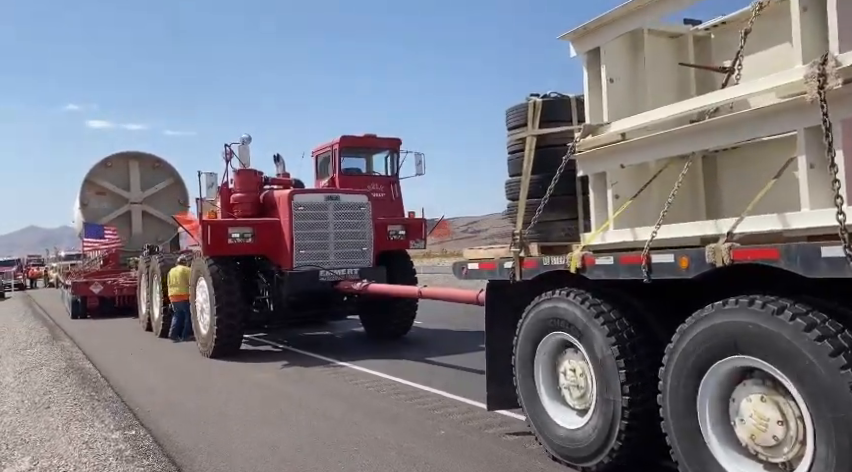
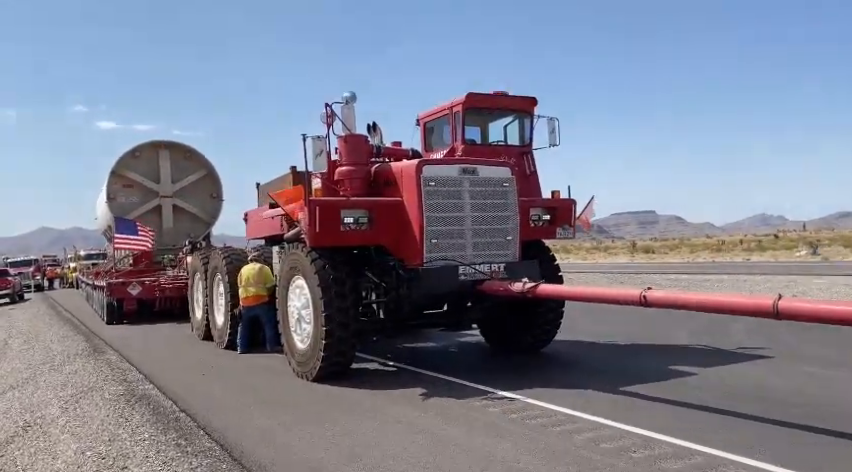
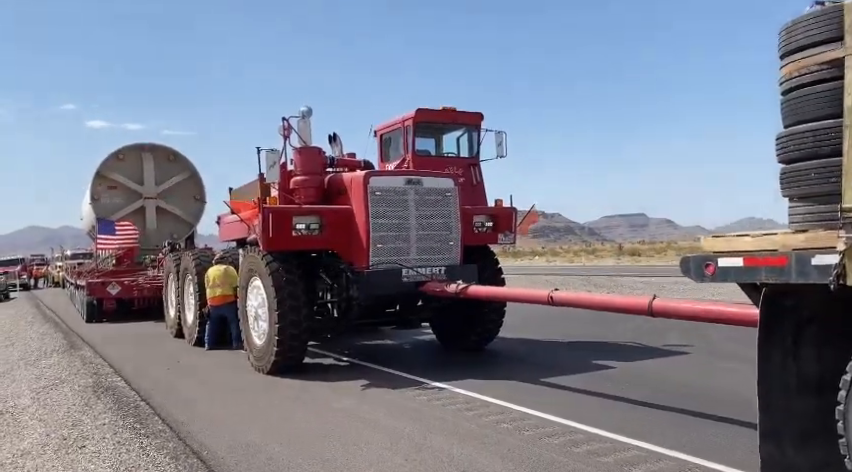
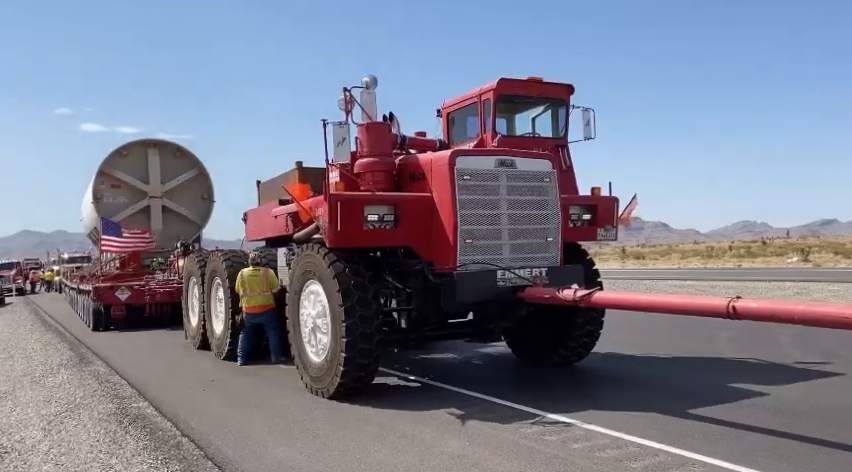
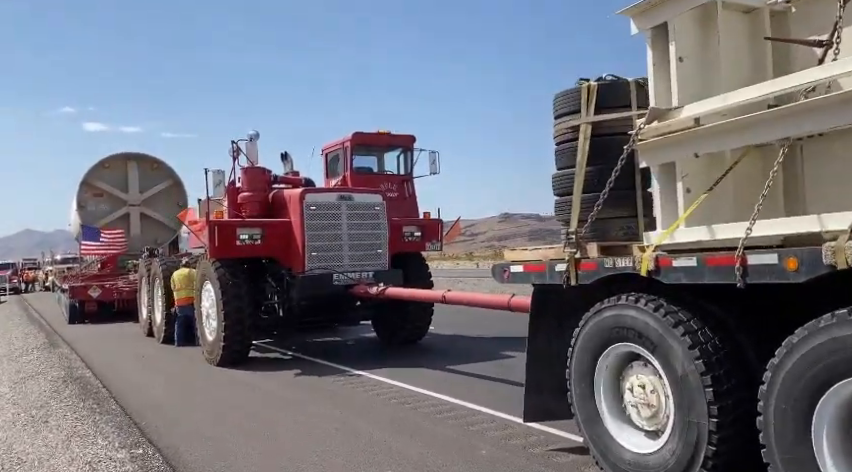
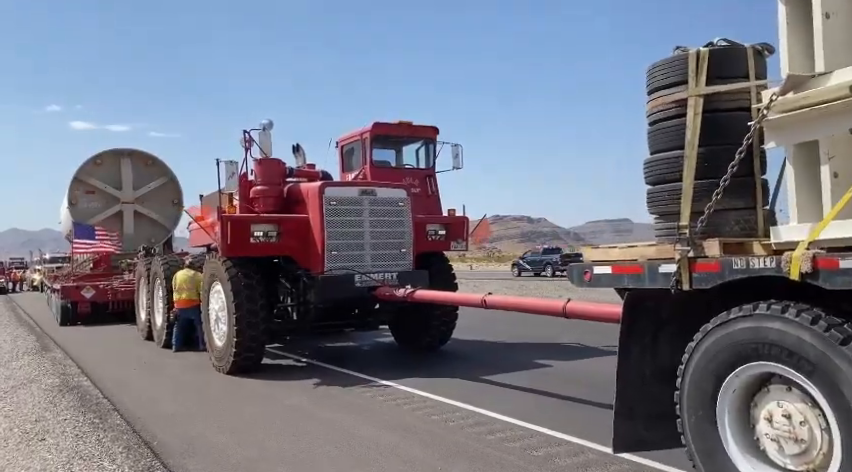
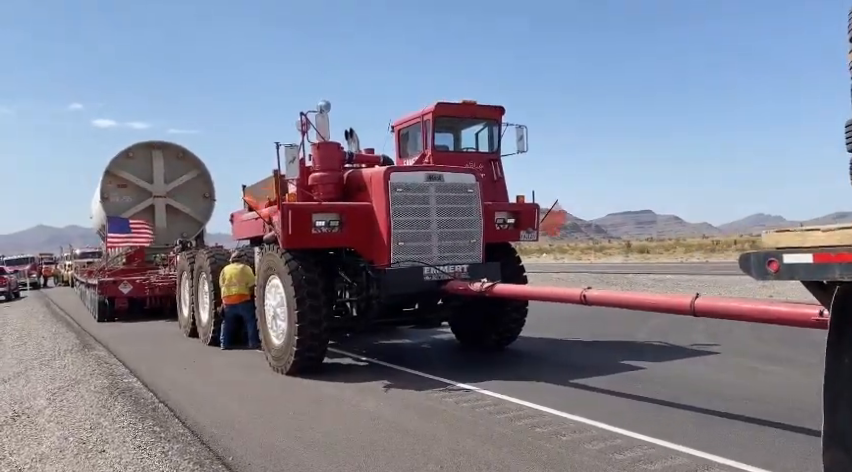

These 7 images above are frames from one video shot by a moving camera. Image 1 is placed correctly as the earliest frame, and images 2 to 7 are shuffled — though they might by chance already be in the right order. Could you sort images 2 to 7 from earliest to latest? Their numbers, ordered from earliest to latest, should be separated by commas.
5, 6, 3, 7, 2, 4
